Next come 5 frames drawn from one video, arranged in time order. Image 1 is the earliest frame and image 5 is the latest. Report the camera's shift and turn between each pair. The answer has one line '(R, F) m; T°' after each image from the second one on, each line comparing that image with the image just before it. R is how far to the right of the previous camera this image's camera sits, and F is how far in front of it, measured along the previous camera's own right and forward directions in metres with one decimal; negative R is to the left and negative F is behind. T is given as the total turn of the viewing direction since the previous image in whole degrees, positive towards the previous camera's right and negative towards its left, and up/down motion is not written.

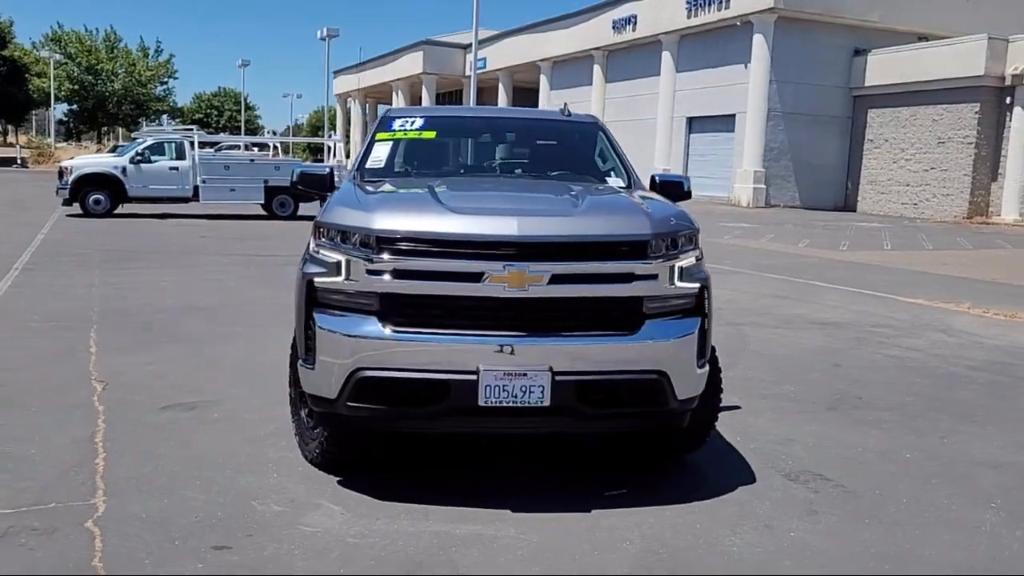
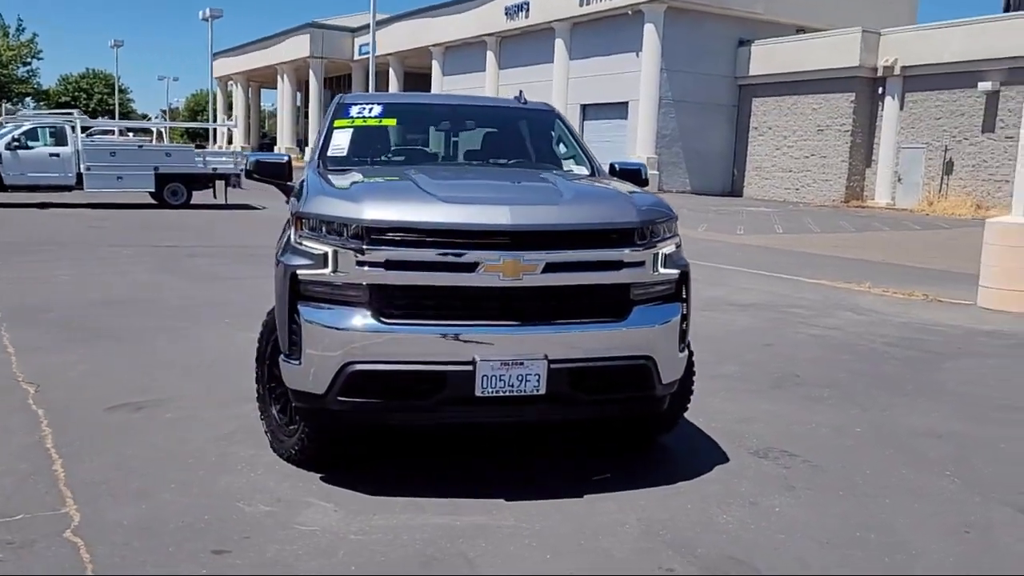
(-0.5, 0.0) m; +7°
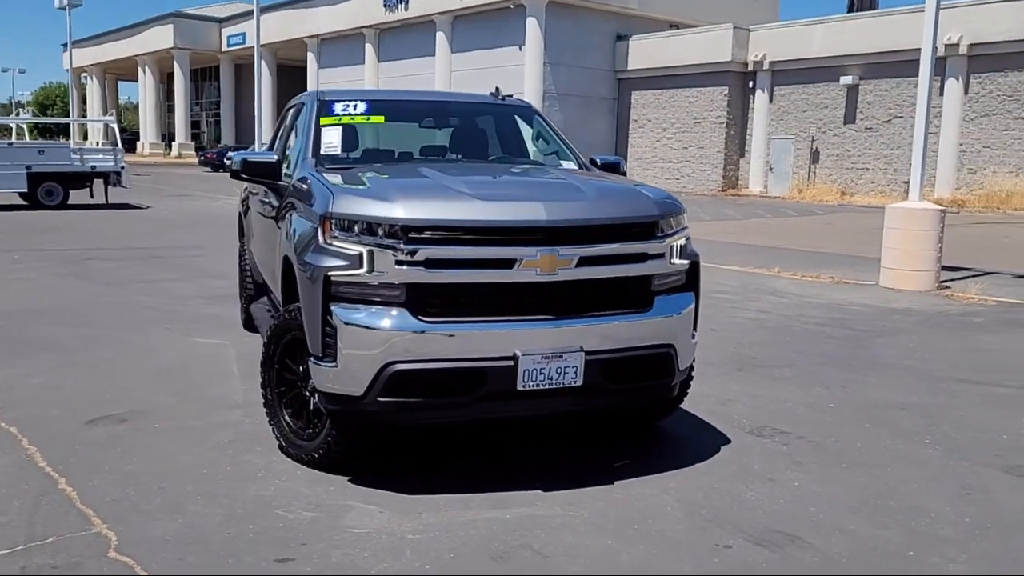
(-0.8, 0.0) m; +8°
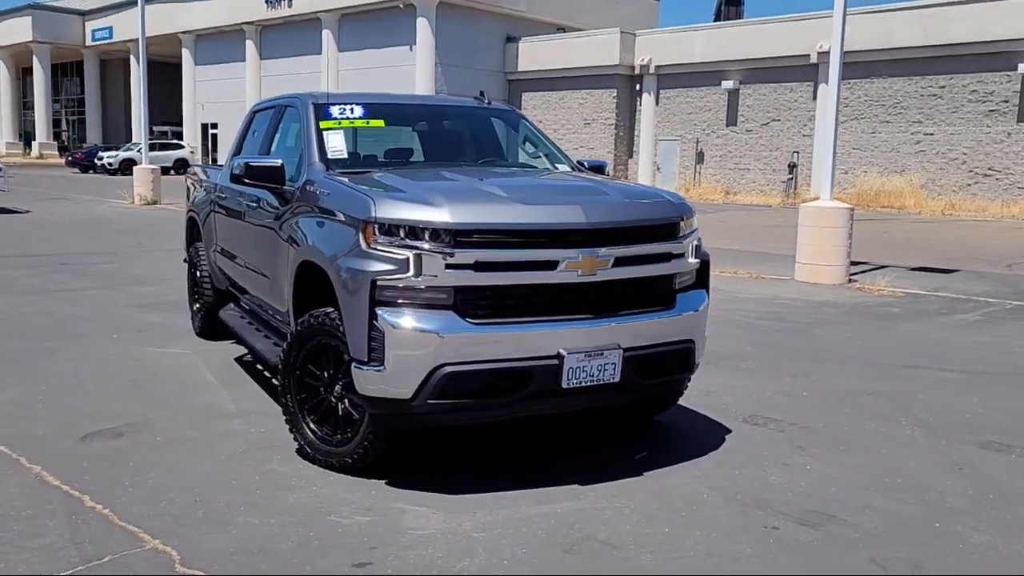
(-0.9, -0.1) m; +8°
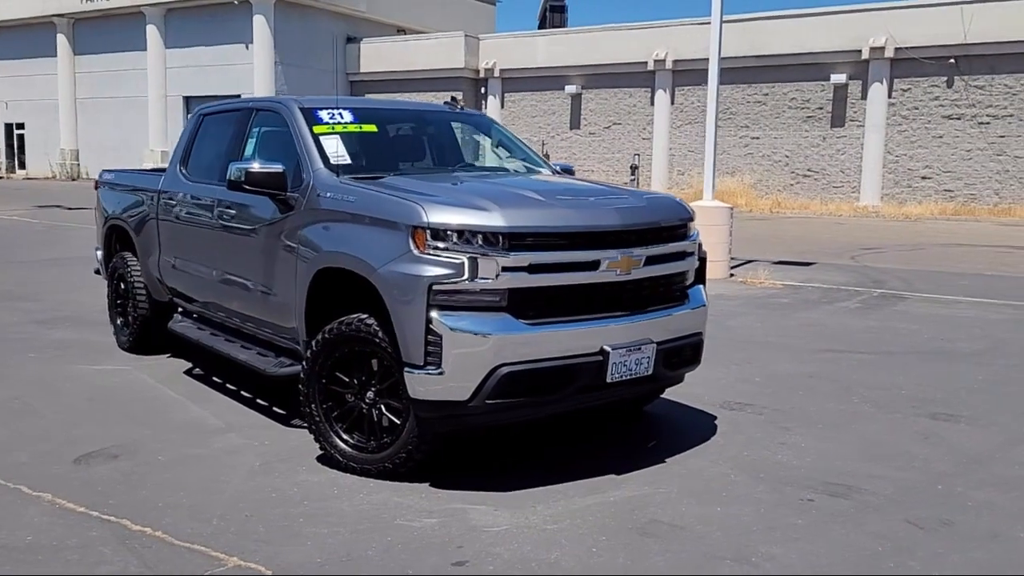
(-1.2, 0.0) m; +11°
